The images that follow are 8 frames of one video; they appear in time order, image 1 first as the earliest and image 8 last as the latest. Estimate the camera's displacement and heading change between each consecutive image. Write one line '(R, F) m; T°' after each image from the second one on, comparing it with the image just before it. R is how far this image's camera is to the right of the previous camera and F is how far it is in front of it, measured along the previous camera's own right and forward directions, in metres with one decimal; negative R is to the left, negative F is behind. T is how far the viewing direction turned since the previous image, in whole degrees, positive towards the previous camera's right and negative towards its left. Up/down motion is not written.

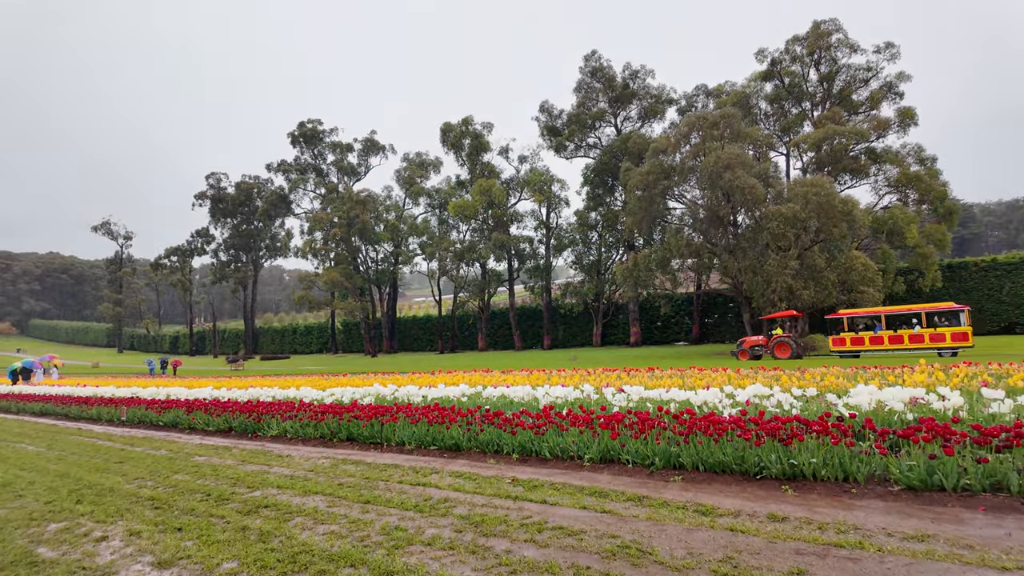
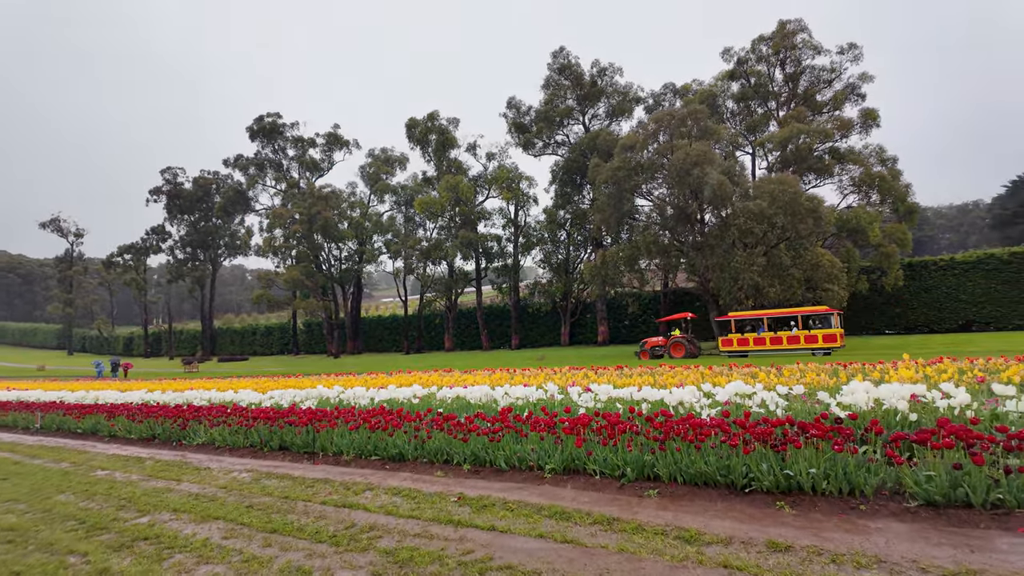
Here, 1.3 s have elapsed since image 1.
(+0.2, +0.8) m; +3°
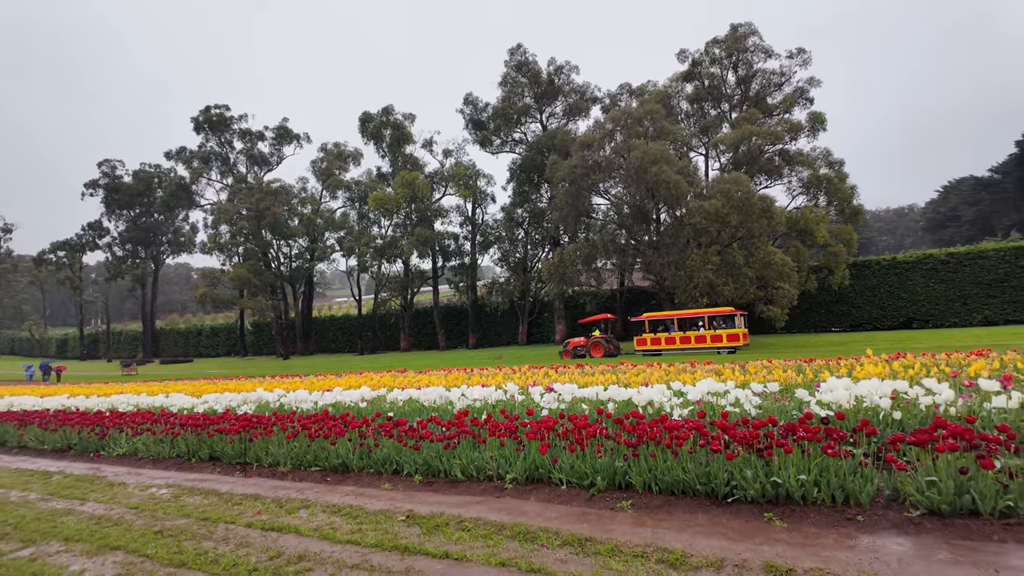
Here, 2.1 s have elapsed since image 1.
(0.0, +0.5) m; +4°
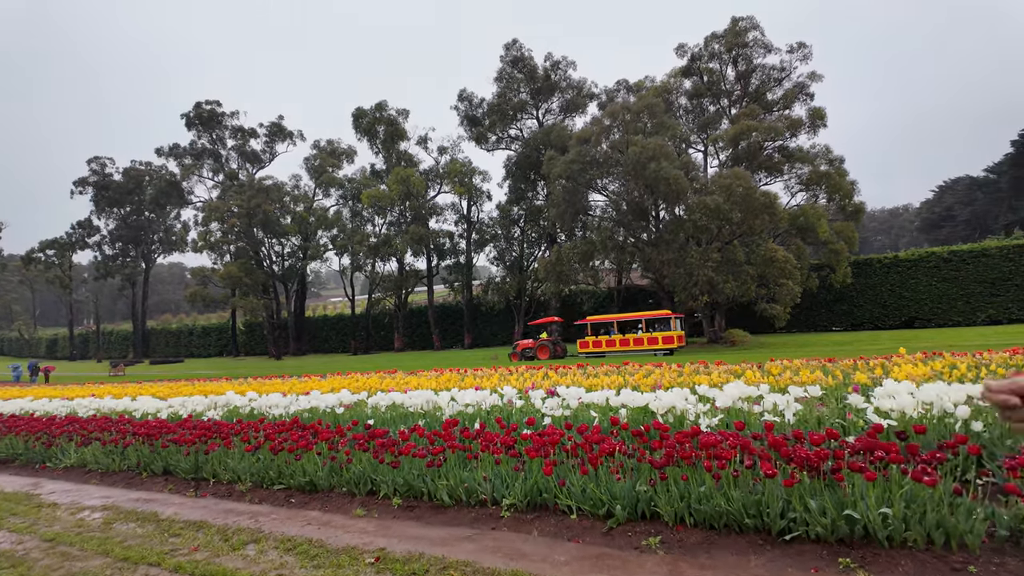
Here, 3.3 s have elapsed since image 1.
(0.0, +0.8) m; 0°
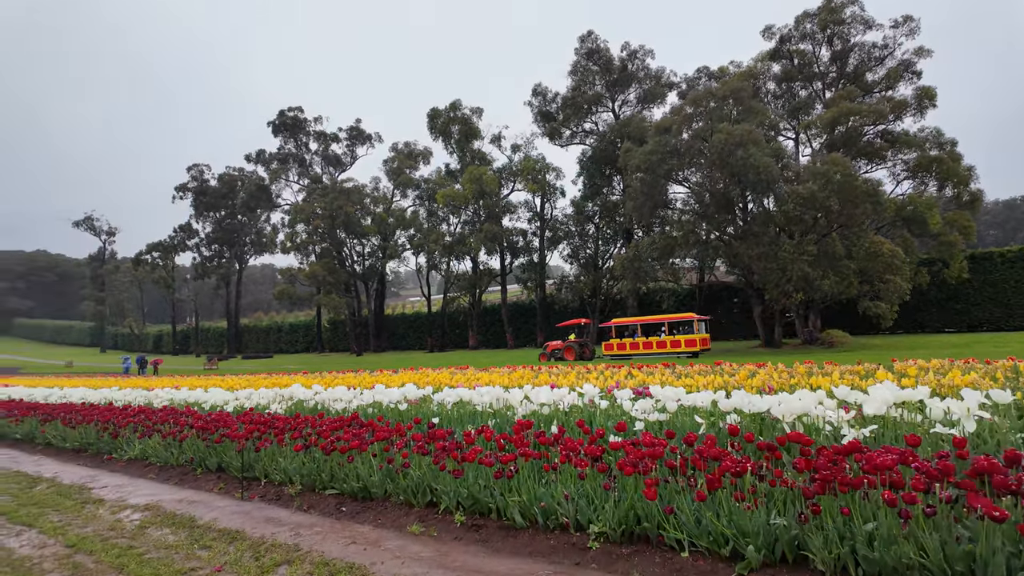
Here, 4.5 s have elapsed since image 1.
(-0.1, +0.8) m; -7°
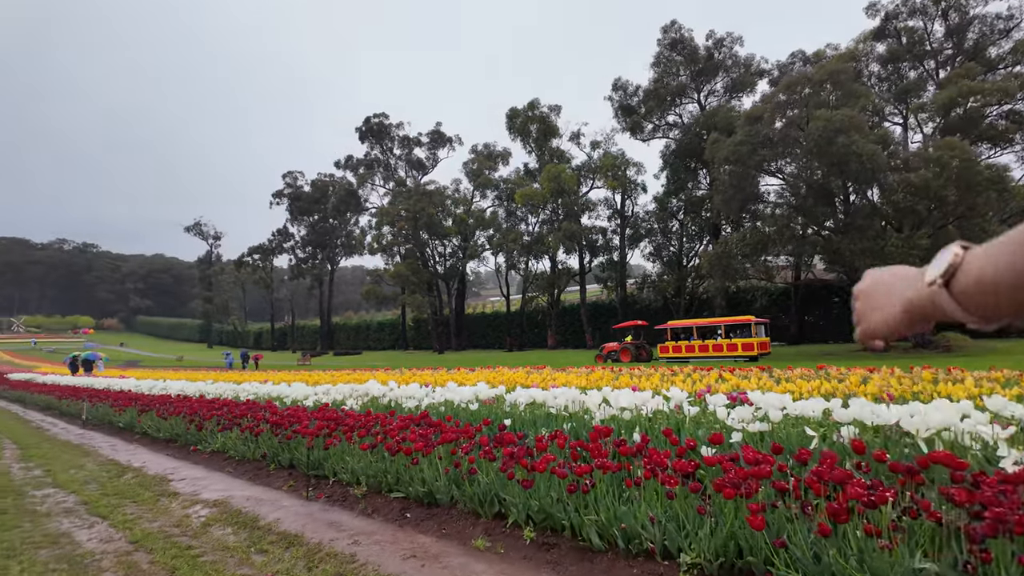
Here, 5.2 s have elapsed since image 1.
(0.0, +0.4) m; -8°
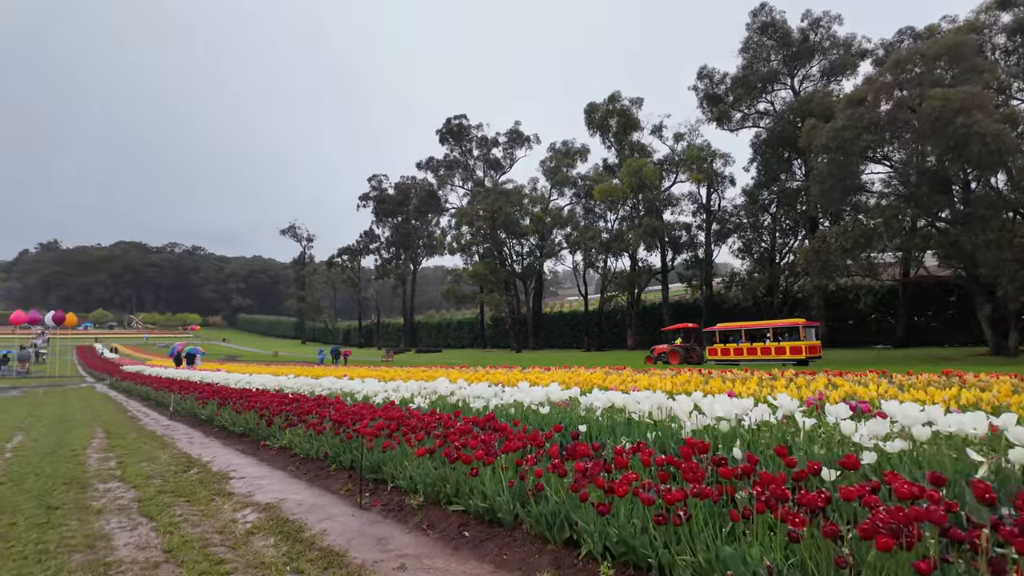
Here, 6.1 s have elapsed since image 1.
(0.0, +0.5) m; -8°
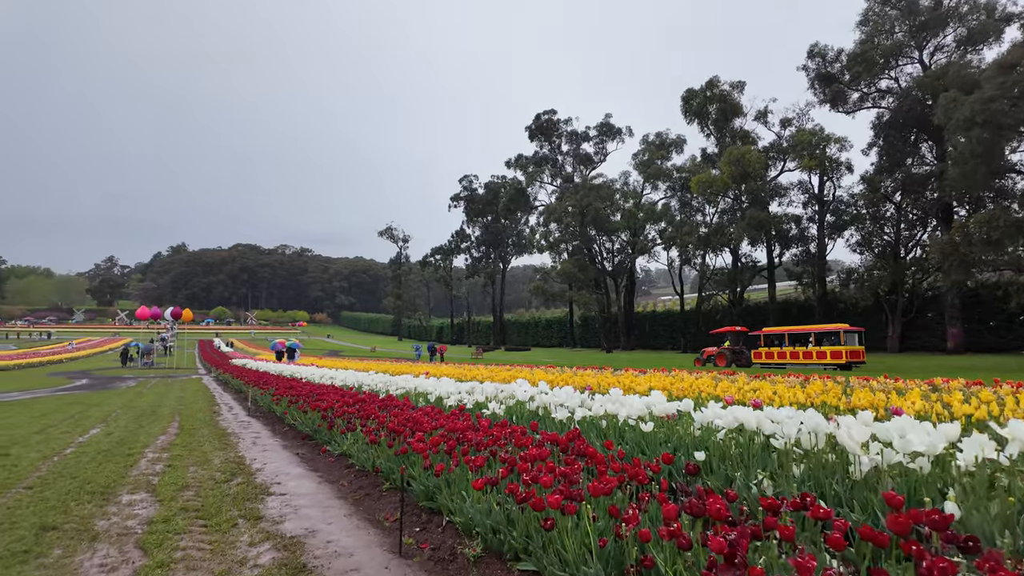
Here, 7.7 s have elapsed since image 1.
(0.0, +1.0) m; -9°
